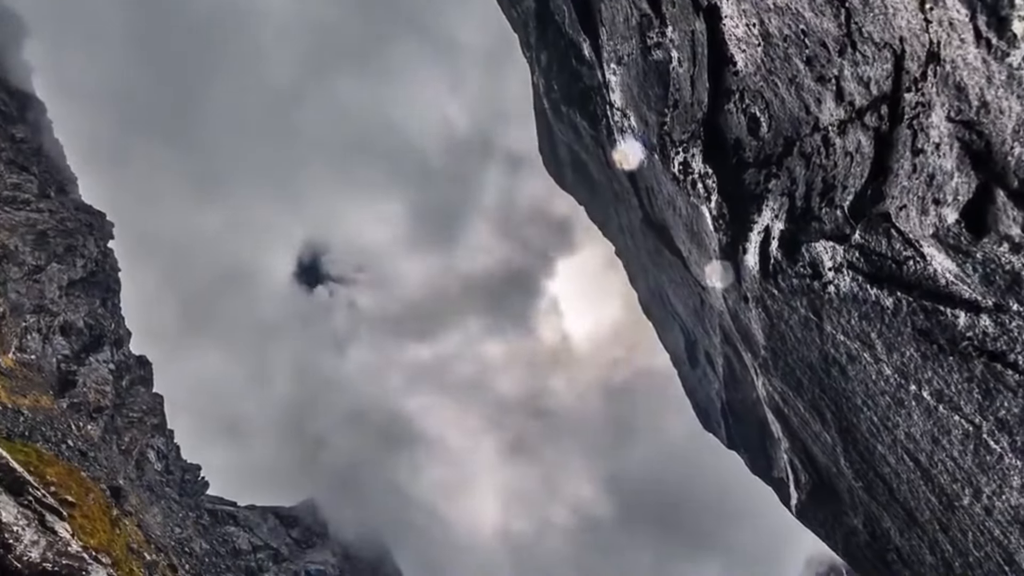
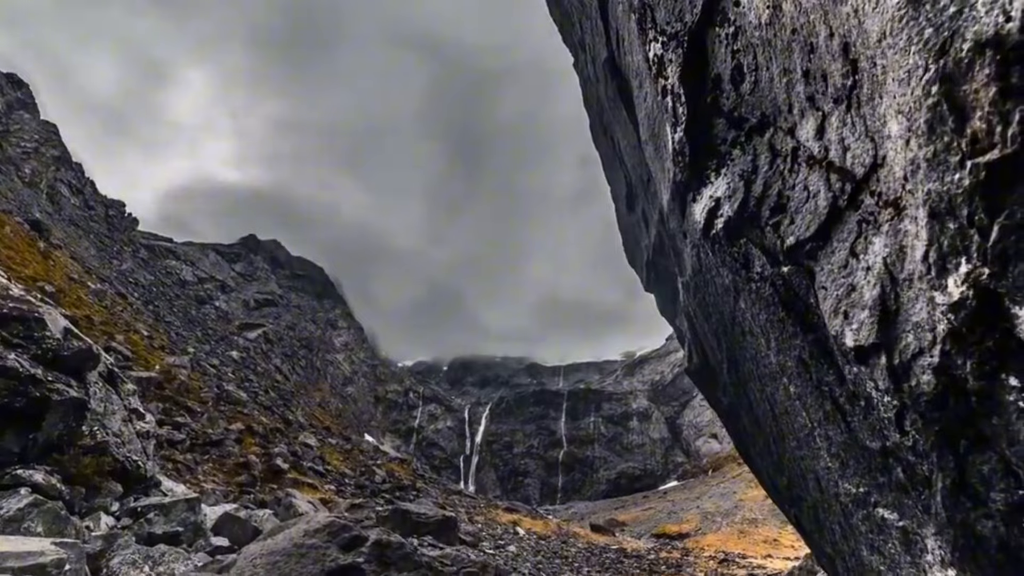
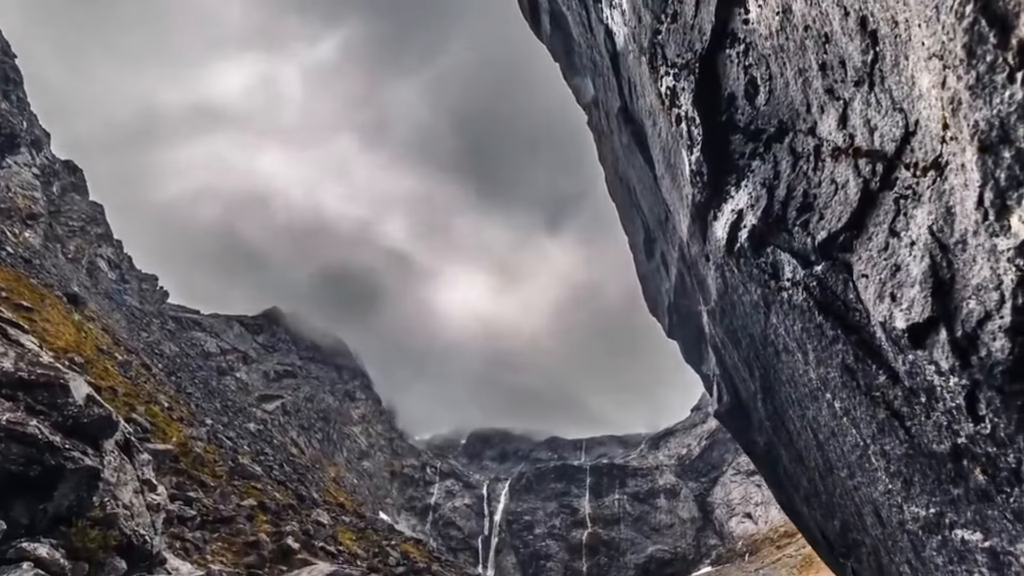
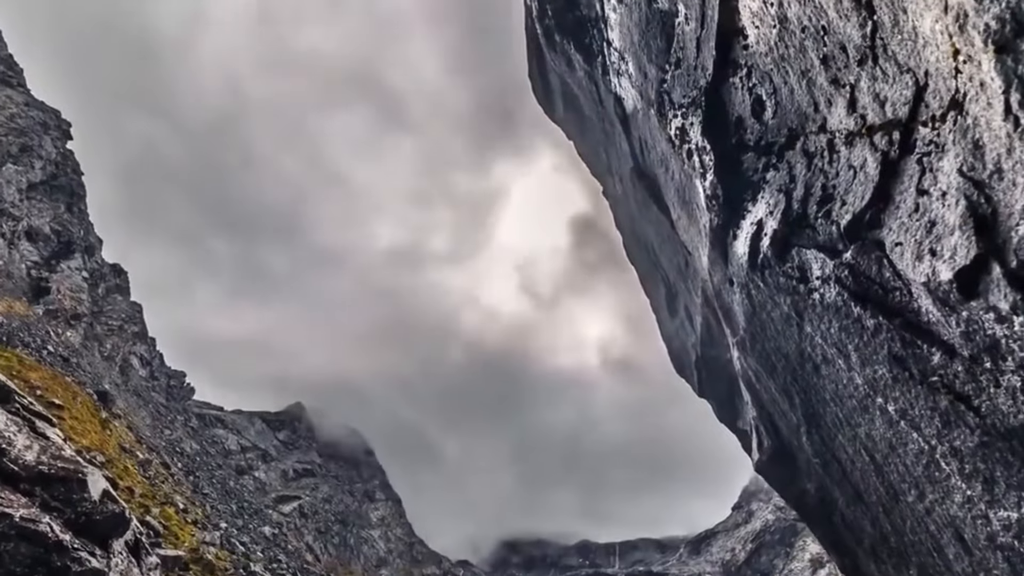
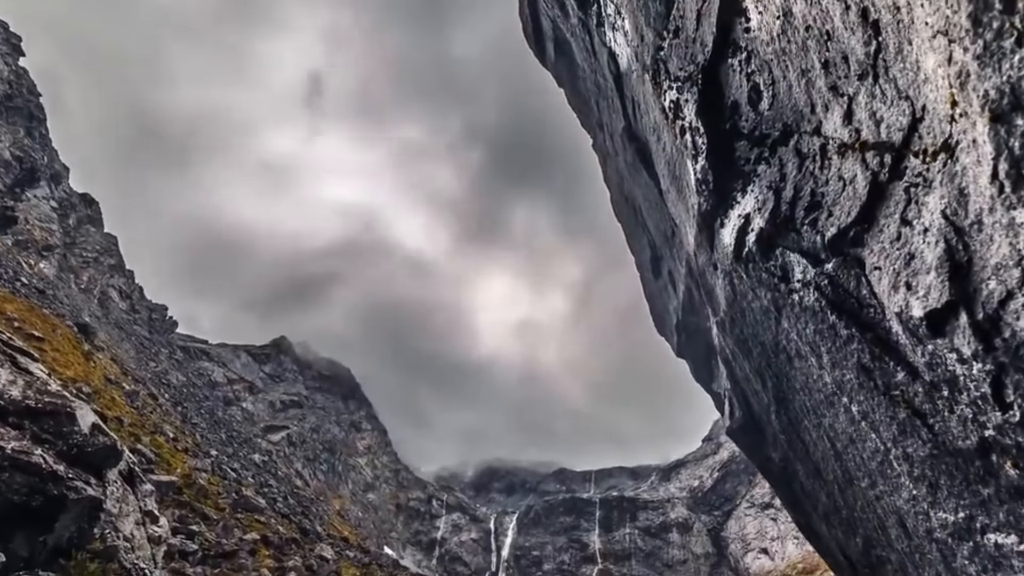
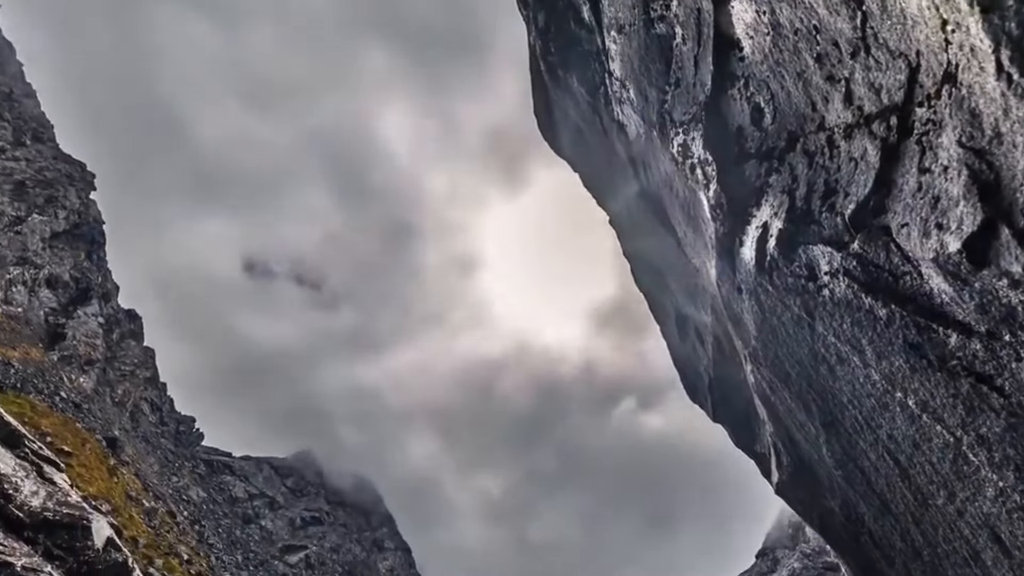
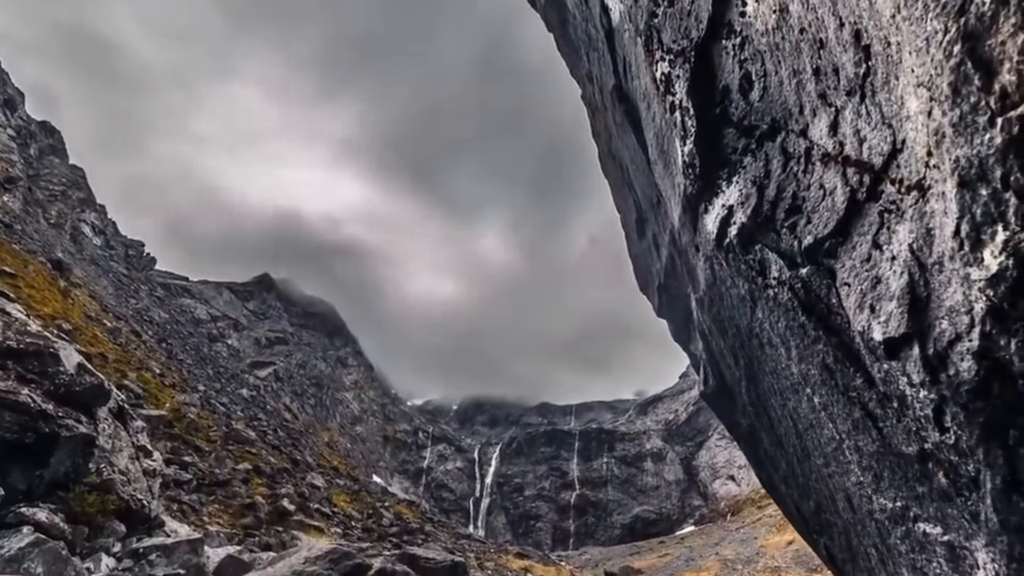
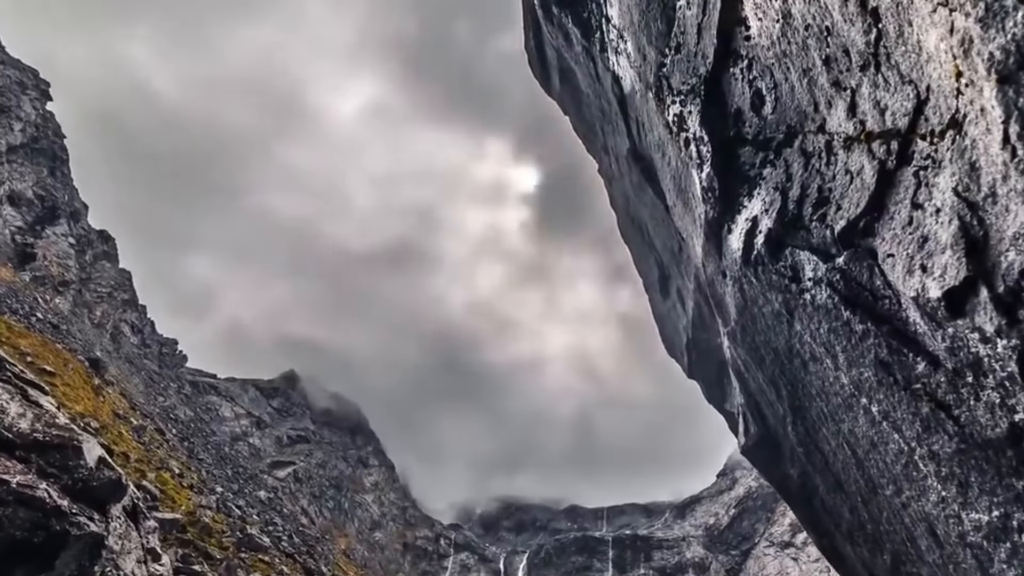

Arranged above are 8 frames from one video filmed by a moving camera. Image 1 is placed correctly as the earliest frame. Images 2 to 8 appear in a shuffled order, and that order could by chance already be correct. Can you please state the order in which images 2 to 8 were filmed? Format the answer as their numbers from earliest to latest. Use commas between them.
6, 4, 8, 5, 3, 7, 2
